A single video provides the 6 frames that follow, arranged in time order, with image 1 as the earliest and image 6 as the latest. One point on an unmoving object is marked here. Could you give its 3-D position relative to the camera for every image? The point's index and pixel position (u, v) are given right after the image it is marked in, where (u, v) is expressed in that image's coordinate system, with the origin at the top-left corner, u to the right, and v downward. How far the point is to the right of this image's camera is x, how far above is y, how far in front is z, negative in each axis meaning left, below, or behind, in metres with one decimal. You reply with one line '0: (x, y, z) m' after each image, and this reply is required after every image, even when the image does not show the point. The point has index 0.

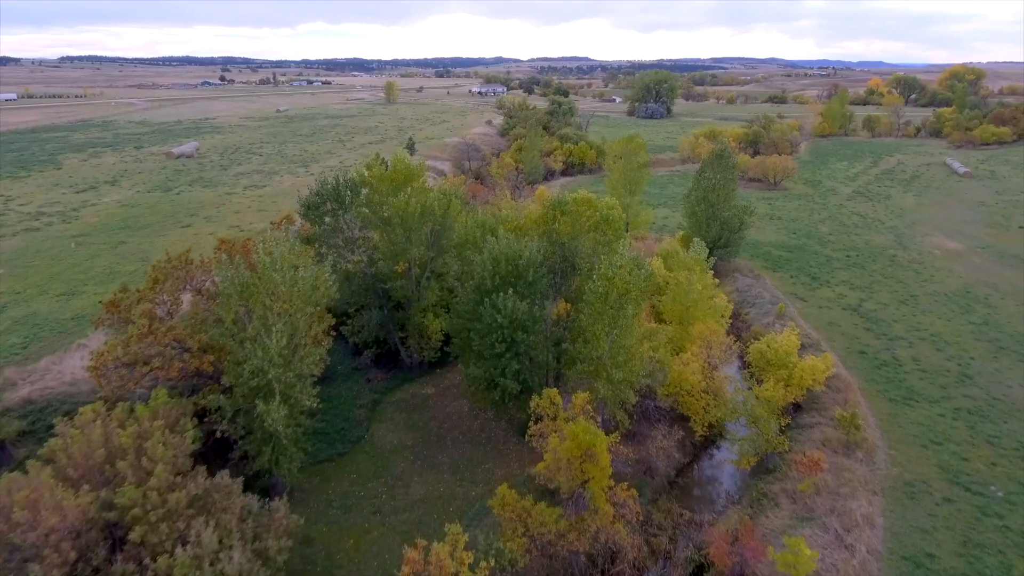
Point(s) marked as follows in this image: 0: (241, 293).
0: (-8.2, -0.1, +19.7) m
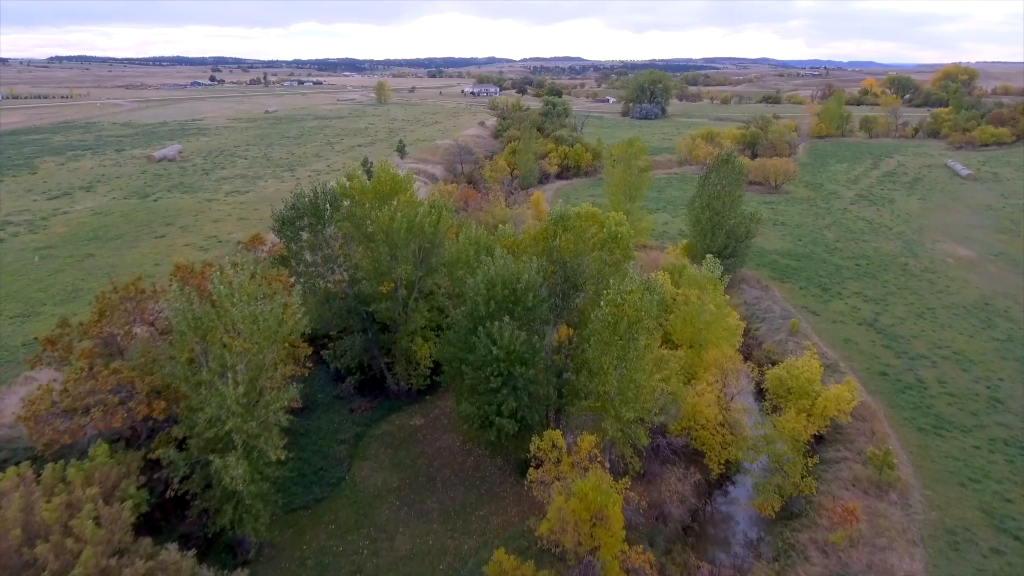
0: (-8.2, -1.1, +17.0) m
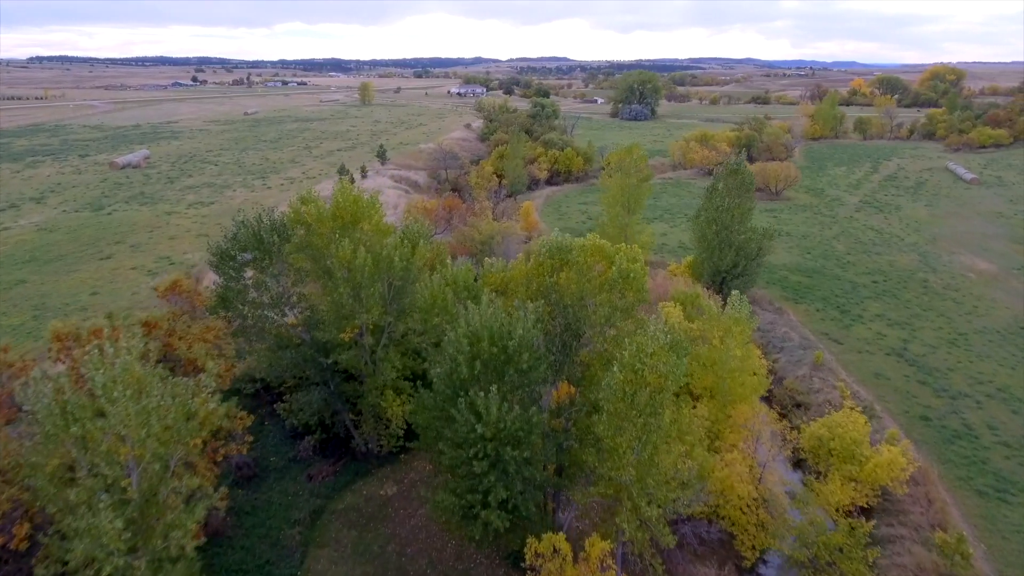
0: (-8.4, -2.7, +12.3) m
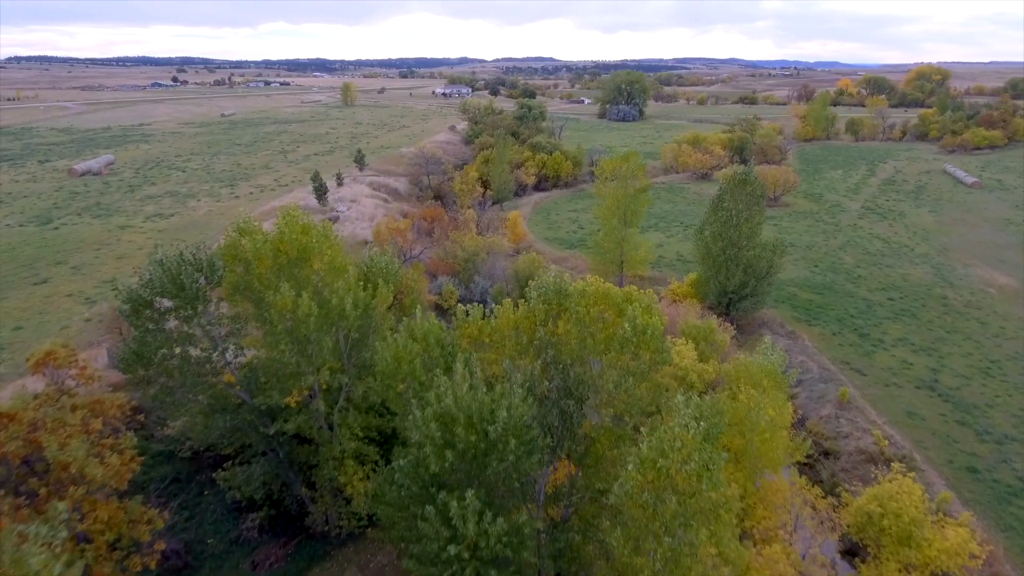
0: (-8.6, -4.2, +8.0) m
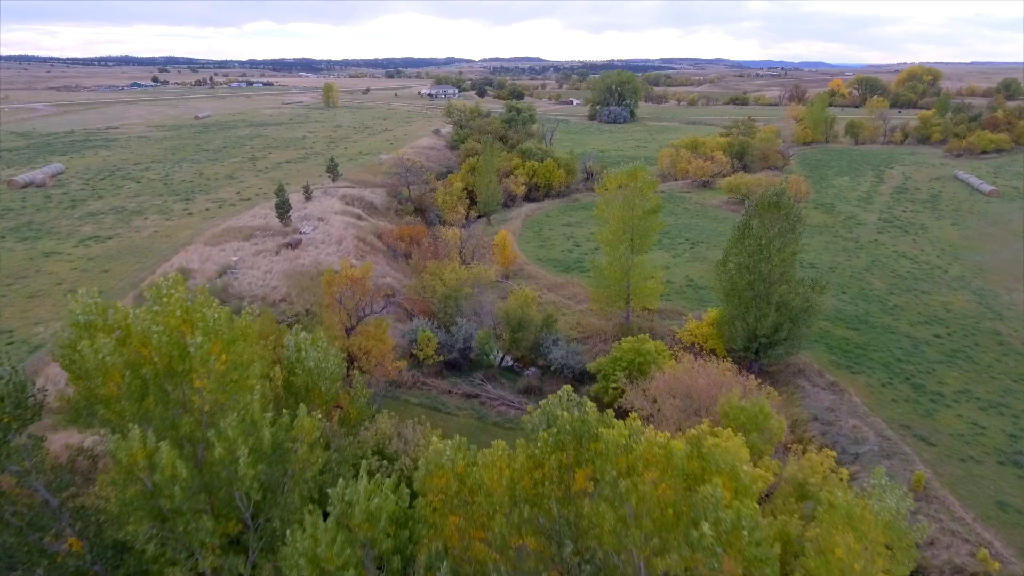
0: (-8.5, -6.5, +1.4) m
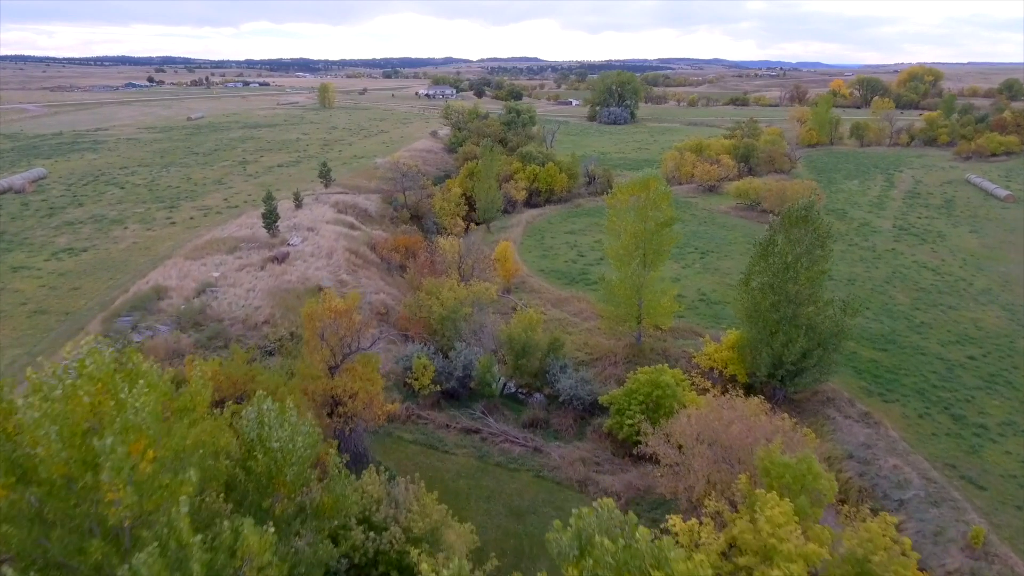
0: (-8.3, -7.5, -1.4) m
